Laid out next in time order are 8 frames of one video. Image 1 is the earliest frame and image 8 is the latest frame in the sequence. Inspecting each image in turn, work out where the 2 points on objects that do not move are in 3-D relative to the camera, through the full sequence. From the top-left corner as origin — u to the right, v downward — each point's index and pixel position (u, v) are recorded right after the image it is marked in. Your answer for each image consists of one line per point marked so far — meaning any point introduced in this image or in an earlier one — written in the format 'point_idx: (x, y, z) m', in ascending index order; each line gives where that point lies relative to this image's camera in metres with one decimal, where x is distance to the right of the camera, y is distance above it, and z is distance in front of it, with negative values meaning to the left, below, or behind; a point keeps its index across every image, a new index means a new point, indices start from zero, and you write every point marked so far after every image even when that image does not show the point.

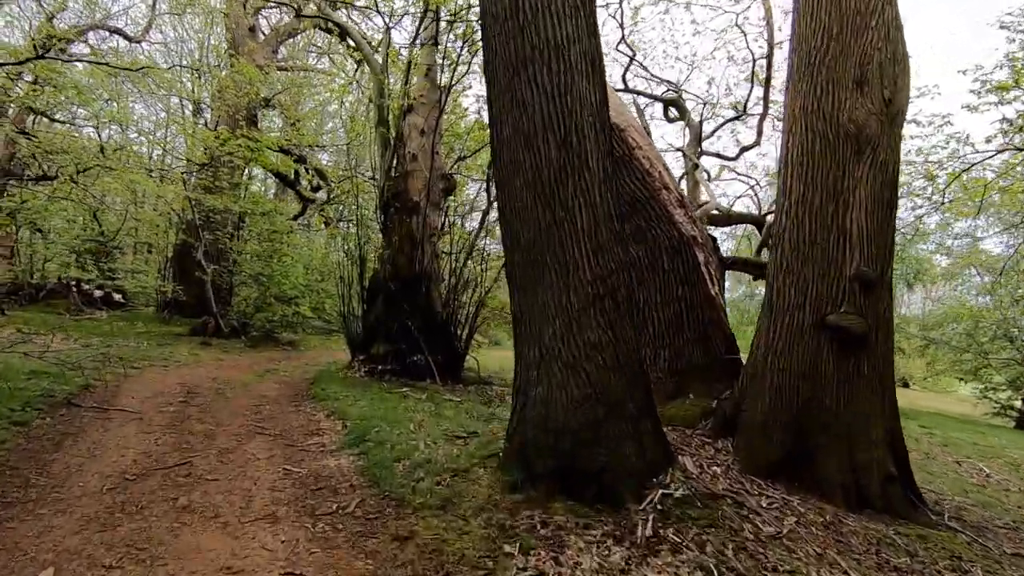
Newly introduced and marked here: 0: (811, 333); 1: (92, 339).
0: (+2.3, -0.3, +4.1) m
1: (-7.3, -0.9, +9.4) m
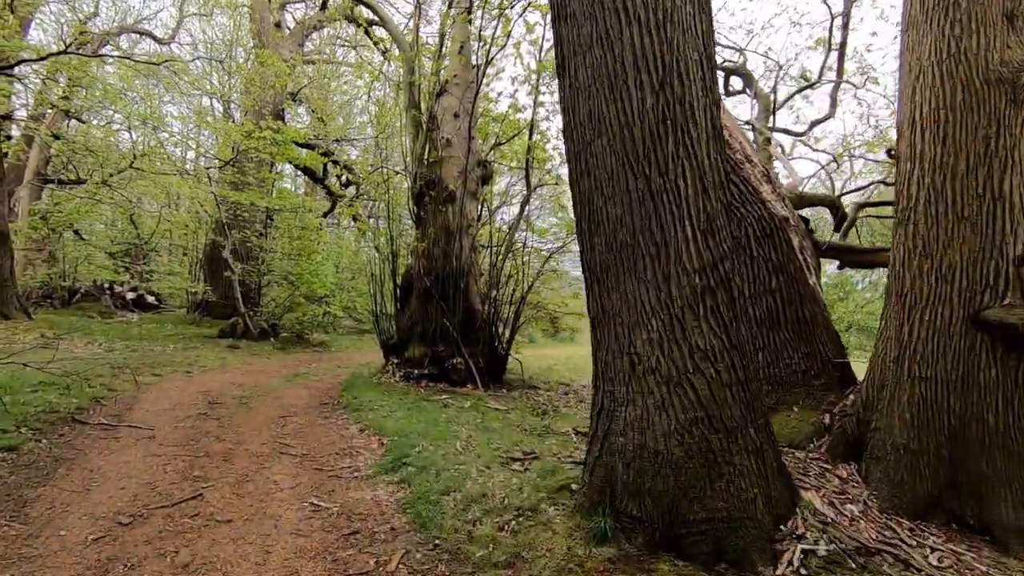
0: (+2.7, -0.3, +3.3) m
1: (-6.6, -0.9, +9.0) m
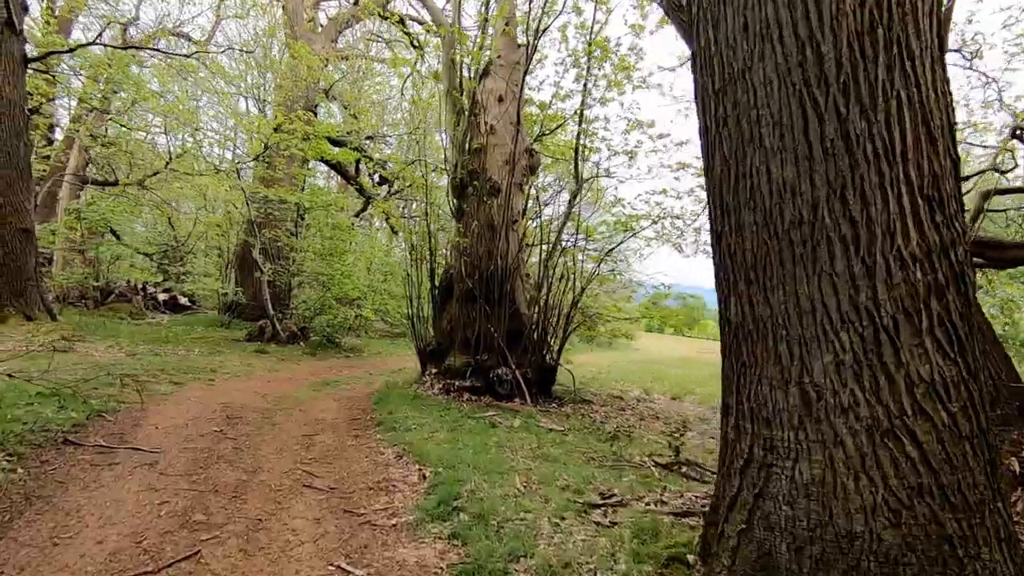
0: (+3.2, -0.3, +2.3) m
1: (-5.9, -0.9, +8.5) m
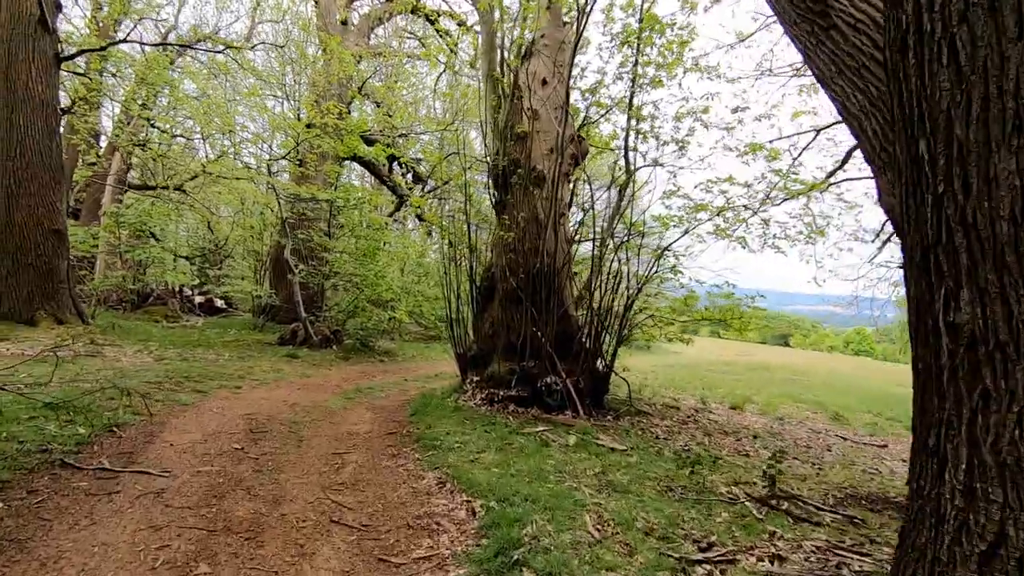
0: (+3.5, -0.2, +1.5) m
1: (-5.2, -1.0, +8.2) m
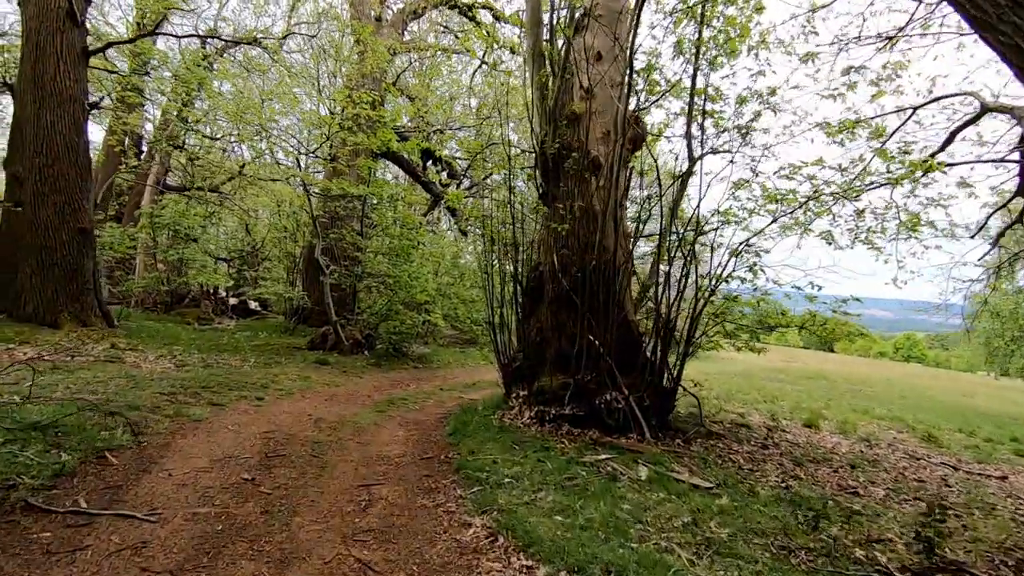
0: (+3.7, -0.2, +0.5) m
1: (-4.6, -1.0, +7.7) m
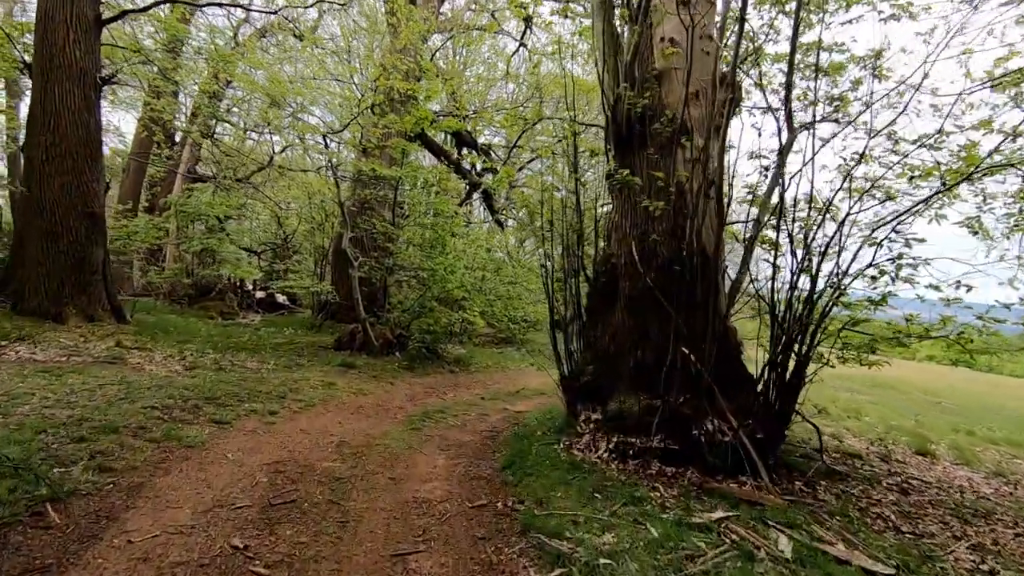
0: (+4.0, -0.3, -0.8) m
1: (-3.9, -0.9, +6.9) m
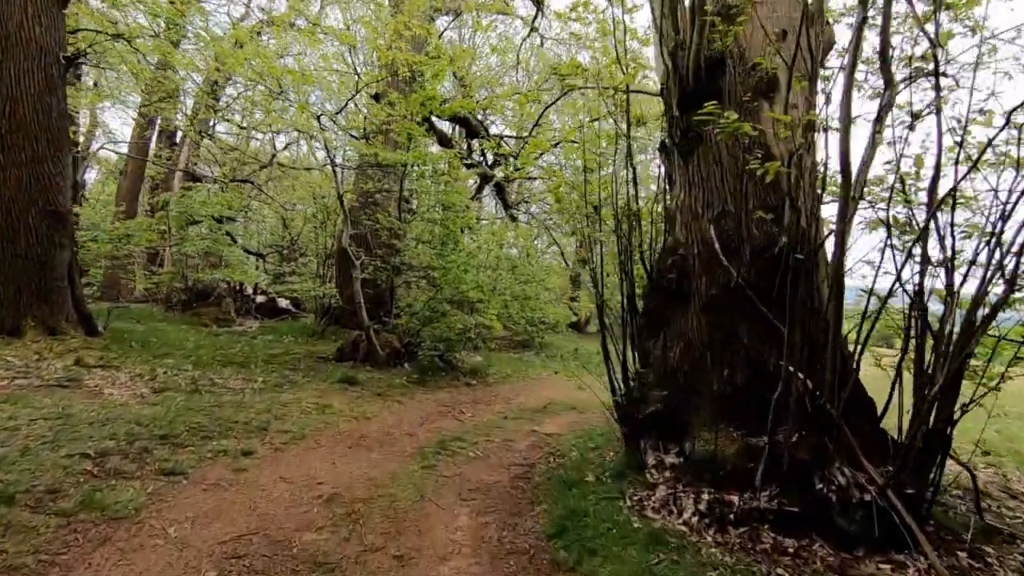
0: (+4.1, -0.2, -1.9) m
1: (-3.6, -0.9, +5.9) m
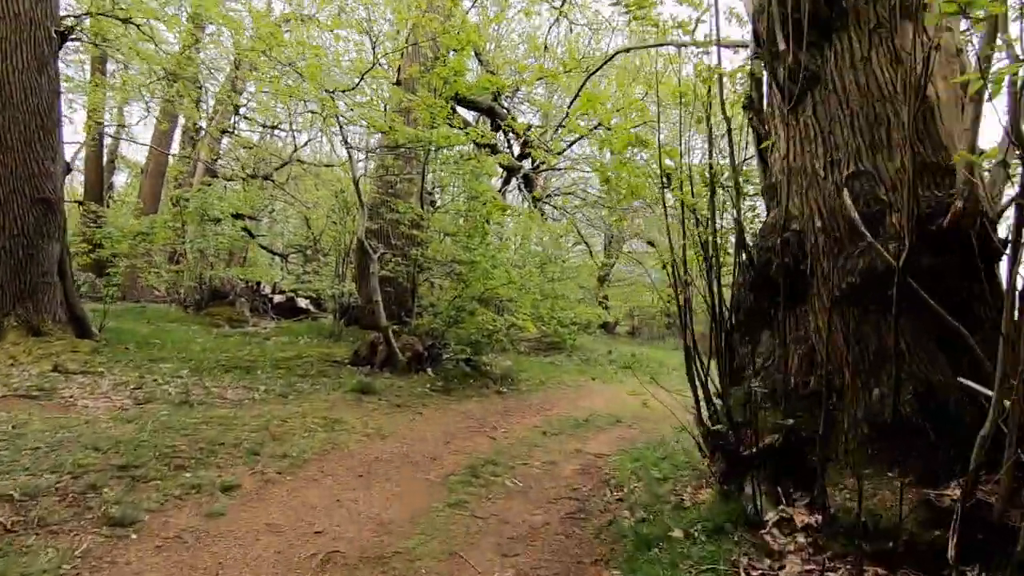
0: (+4.2, -0.2, -2.9) m
1: (-3.2, -0.9, +5.2) m
